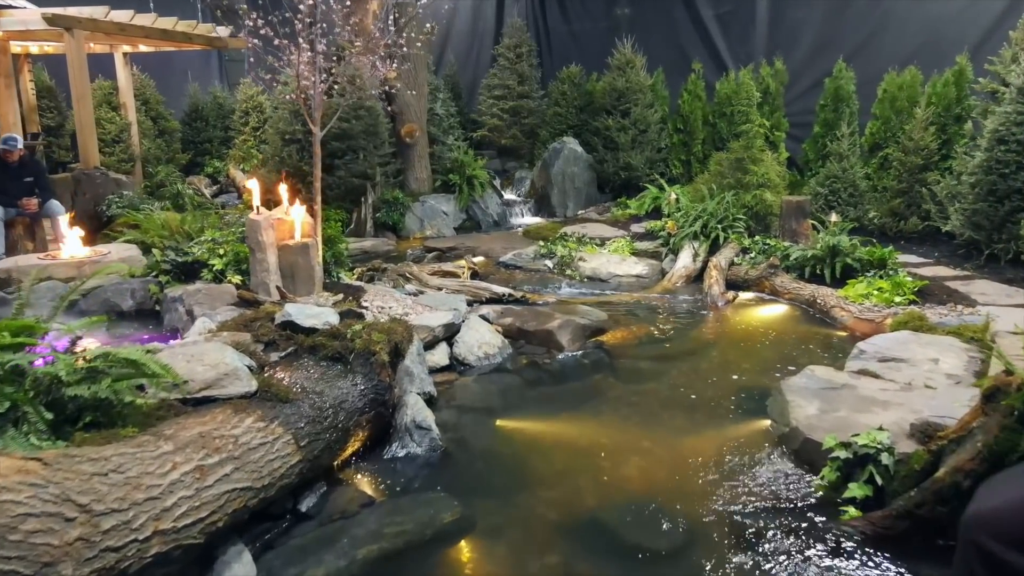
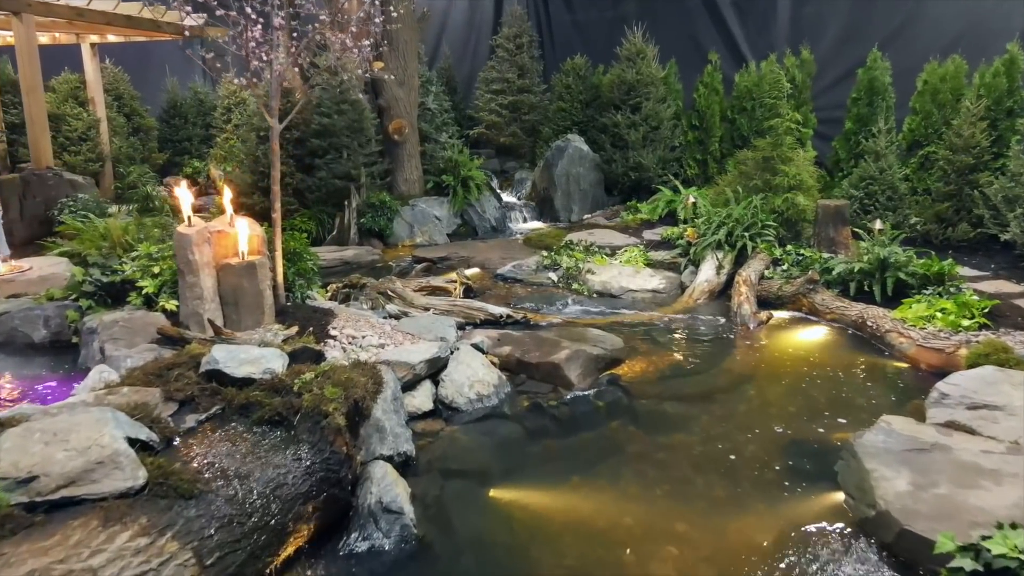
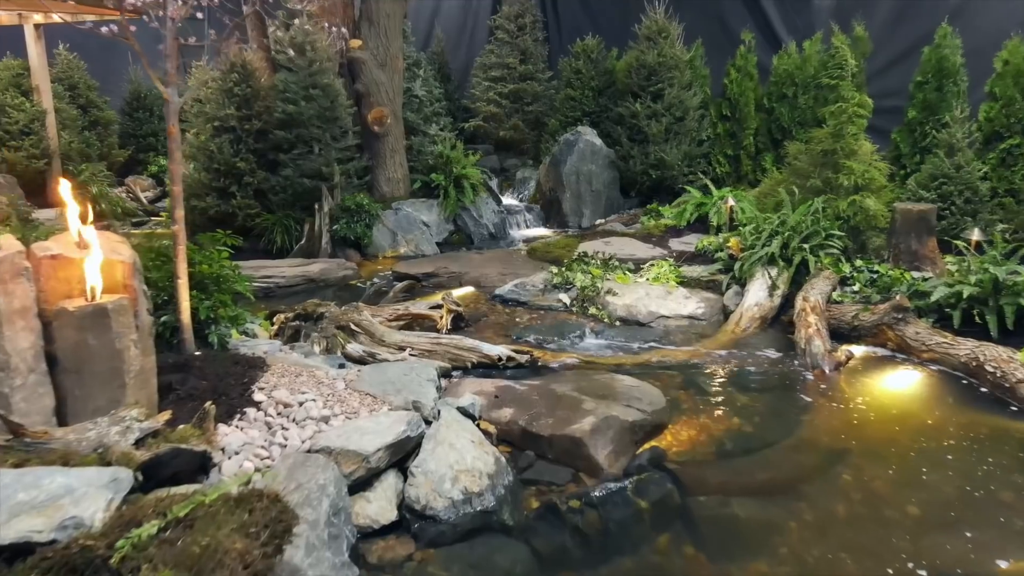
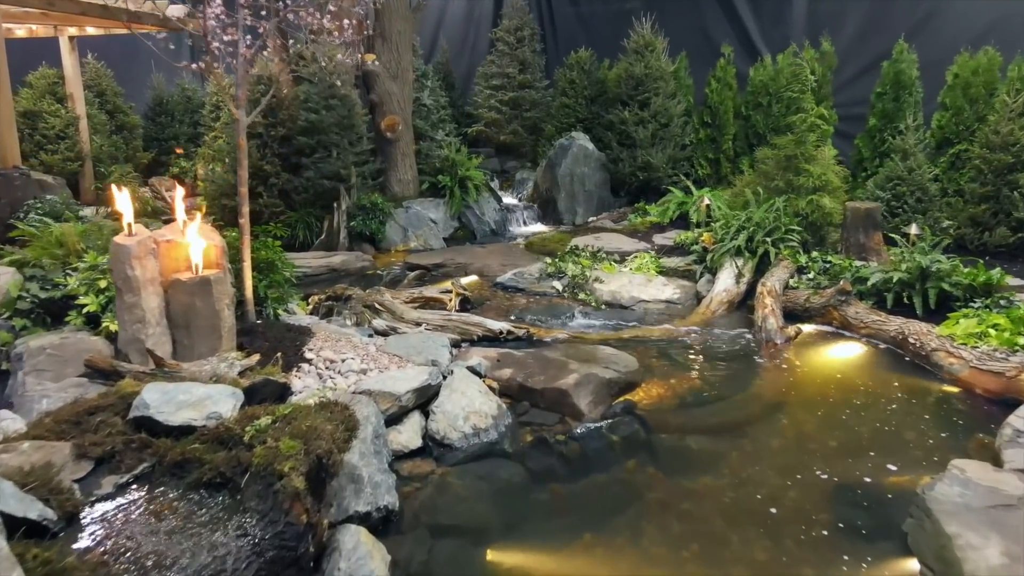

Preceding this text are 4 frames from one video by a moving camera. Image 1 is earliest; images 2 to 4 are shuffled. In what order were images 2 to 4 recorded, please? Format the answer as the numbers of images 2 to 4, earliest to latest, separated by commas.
2, 4, 3
